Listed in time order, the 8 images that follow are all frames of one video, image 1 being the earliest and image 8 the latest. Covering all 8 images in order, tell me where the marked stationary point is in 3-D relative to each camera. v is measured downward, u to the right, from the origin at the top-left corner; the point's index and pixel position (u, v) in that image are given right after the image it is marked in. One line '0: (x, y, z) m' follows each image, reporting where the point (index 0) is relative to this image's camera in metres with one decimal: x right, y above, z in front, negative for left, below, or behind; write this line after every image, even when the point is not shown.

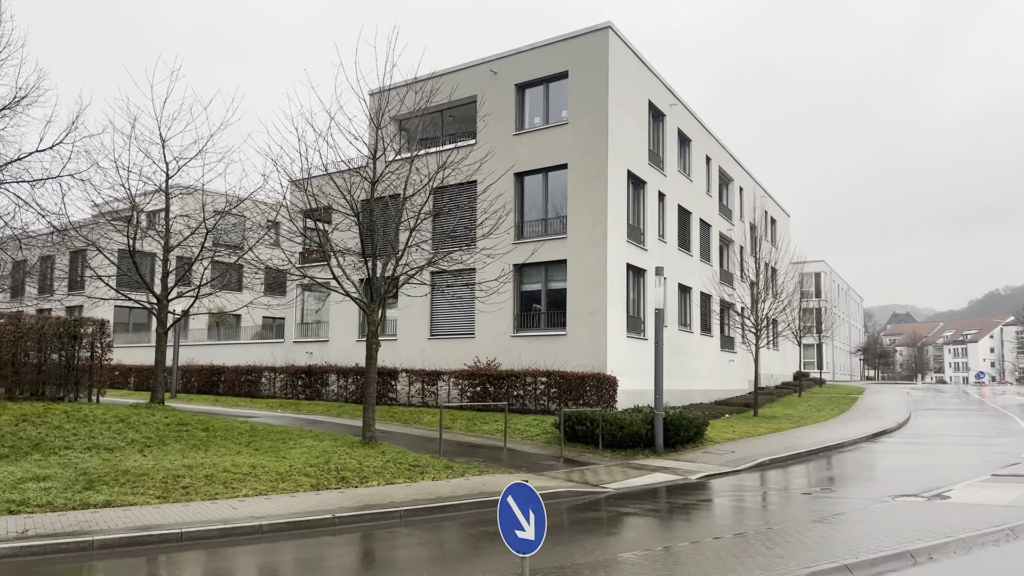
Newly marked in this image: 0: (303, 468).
0: (-3.5, -3.0, +12.3) m
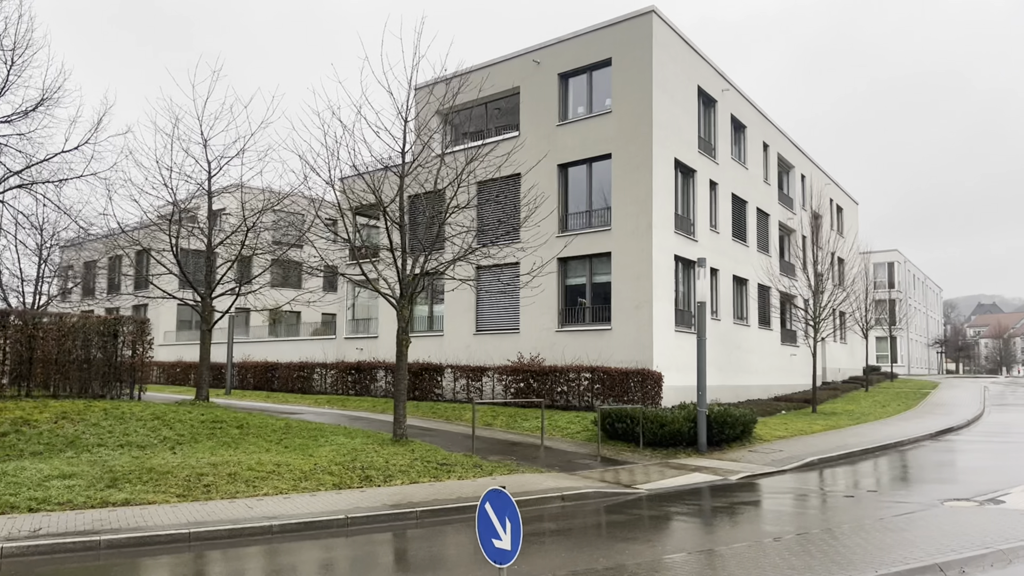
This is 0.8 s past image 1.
0: (-3.0, -2.9, +12.2) m
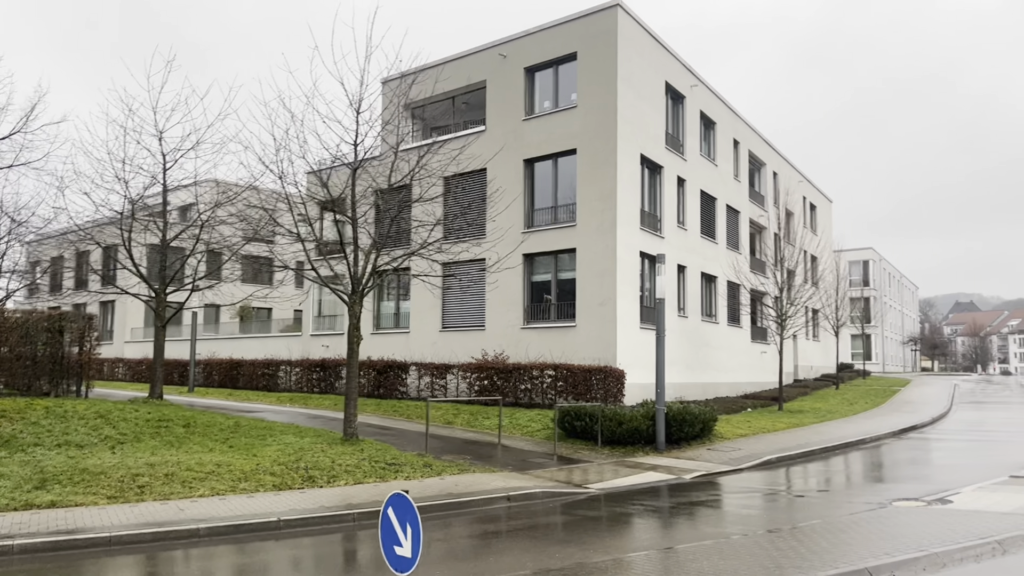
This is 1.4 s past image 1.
0: (-3.9, -2.8, +11.8) m
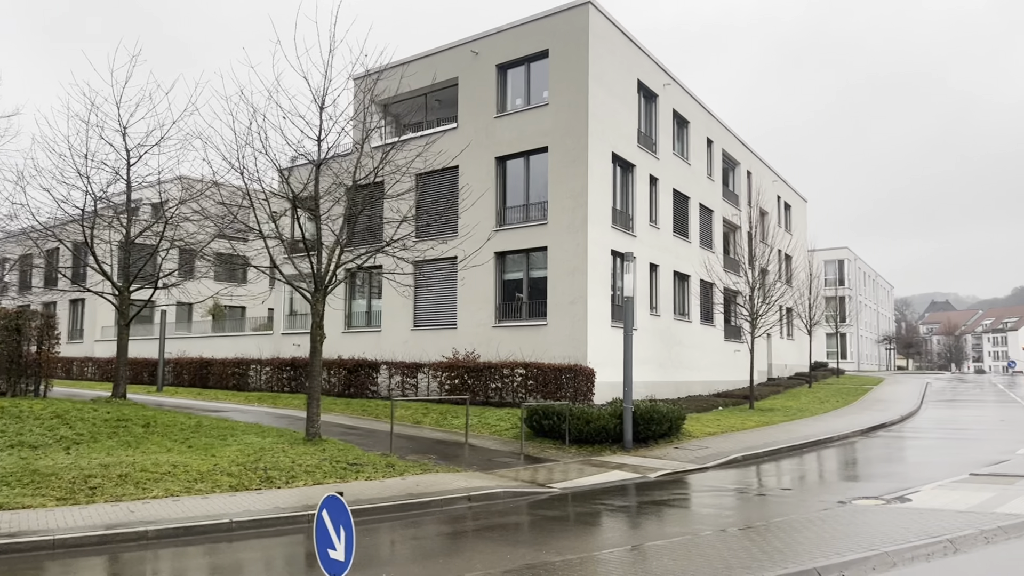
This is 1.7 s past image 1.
0: (-4.4, -2.8, +11.6) m
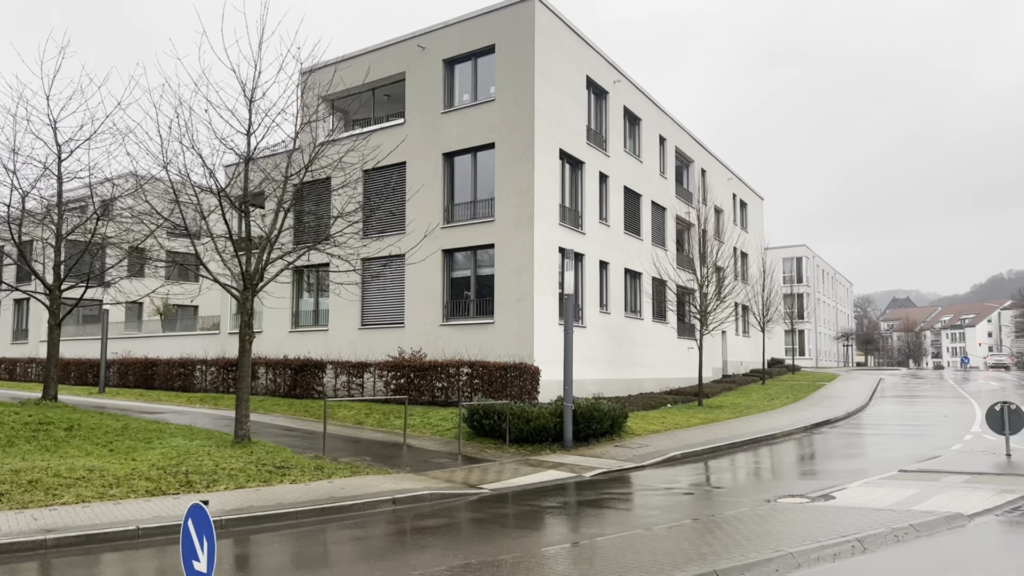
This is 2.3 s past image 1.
0: (-5.5, -2.8, +11.2) m
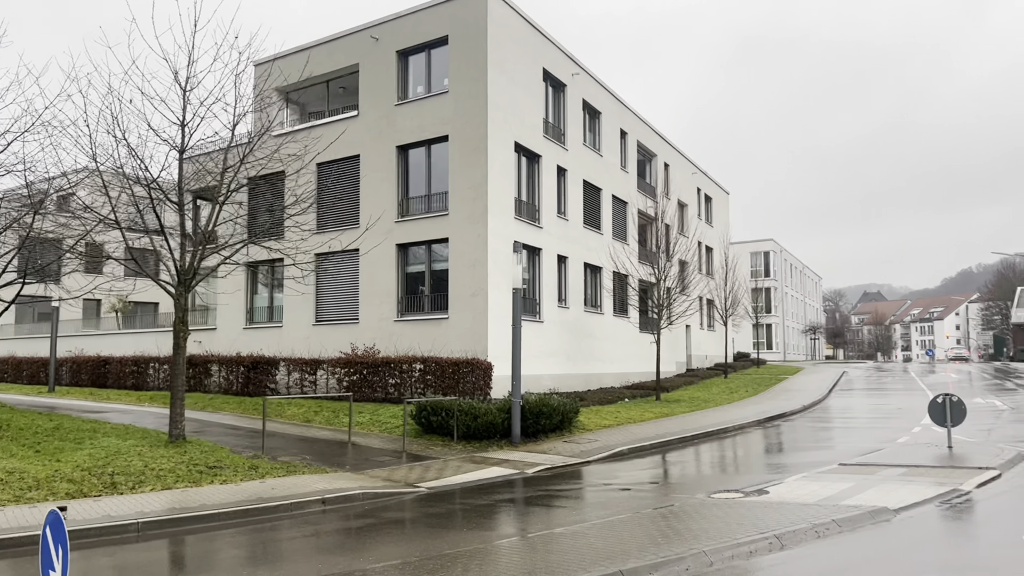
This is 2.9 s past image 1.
0: (-6.4, -2.7, +10.8) m
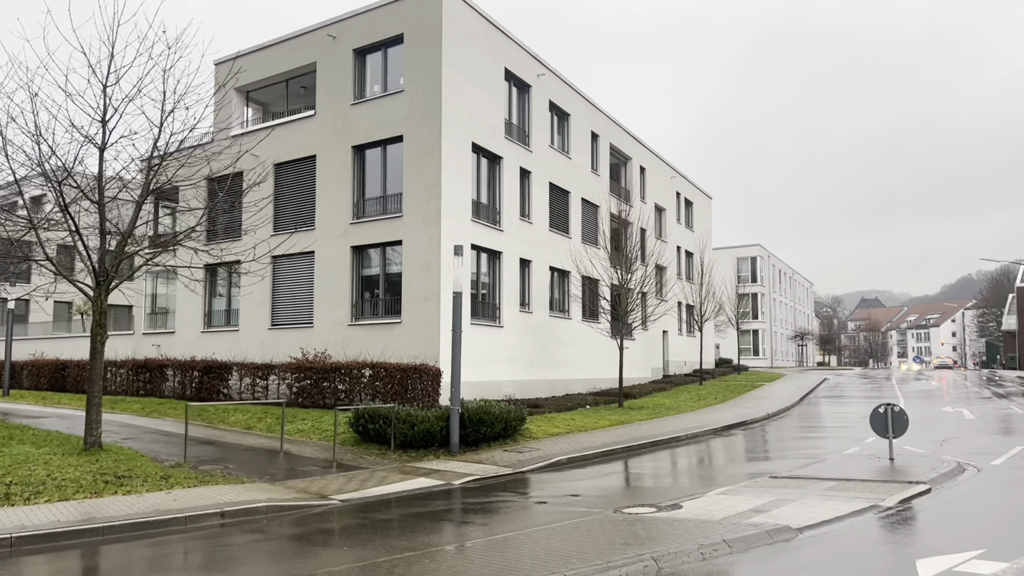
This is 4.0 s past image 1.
0: (-7.6, -2.7, +10.3) m
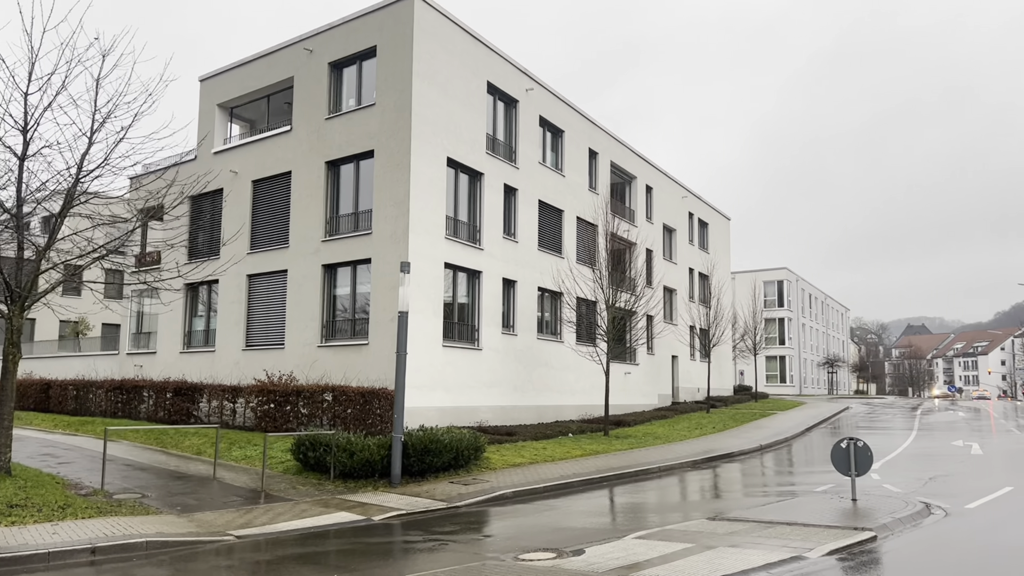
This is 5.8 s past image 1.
0: (-8.7, -2.9, +9.7) m
